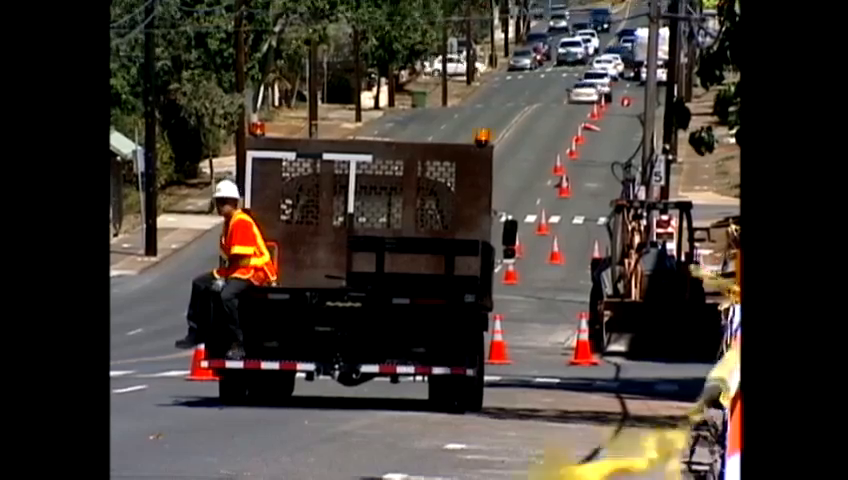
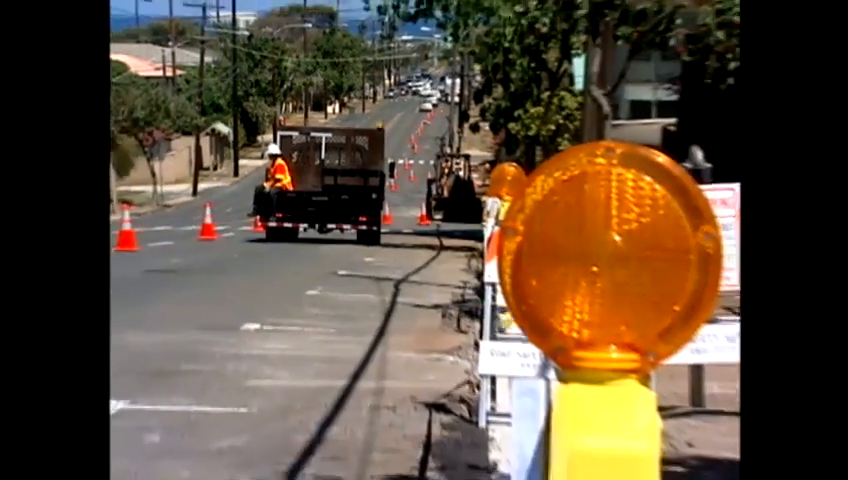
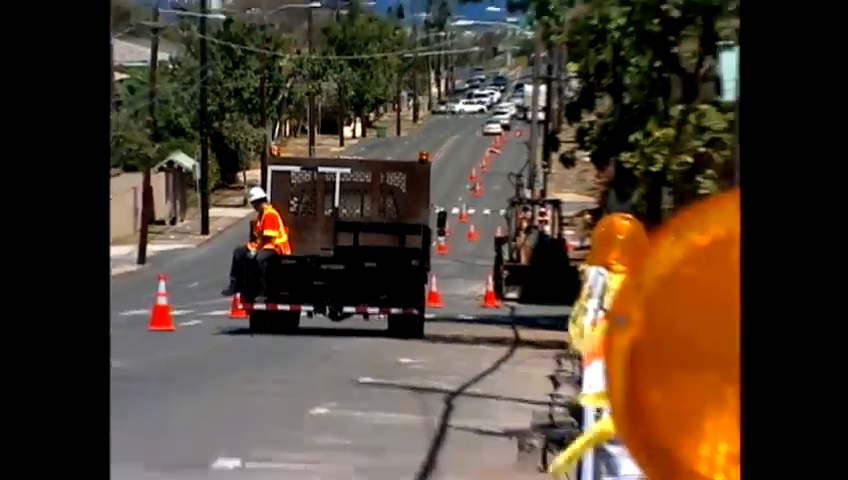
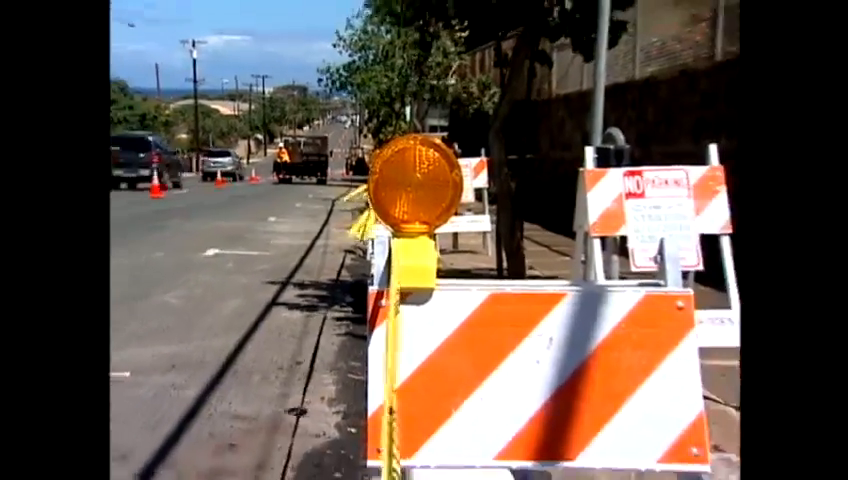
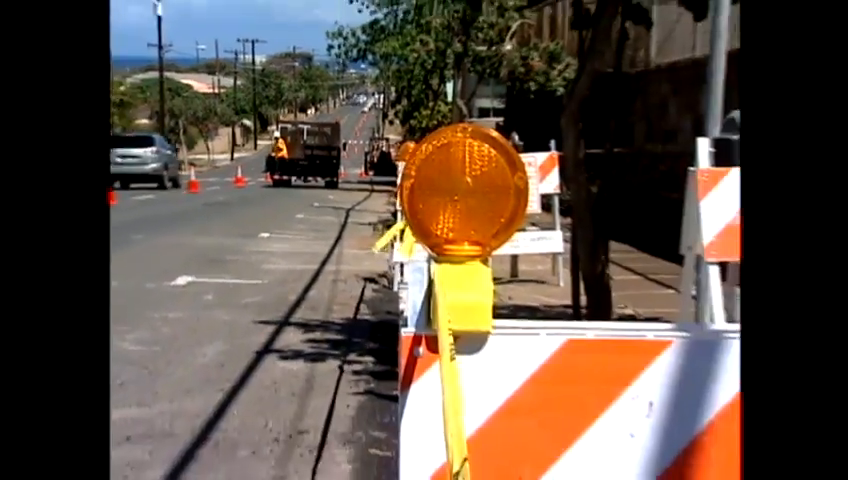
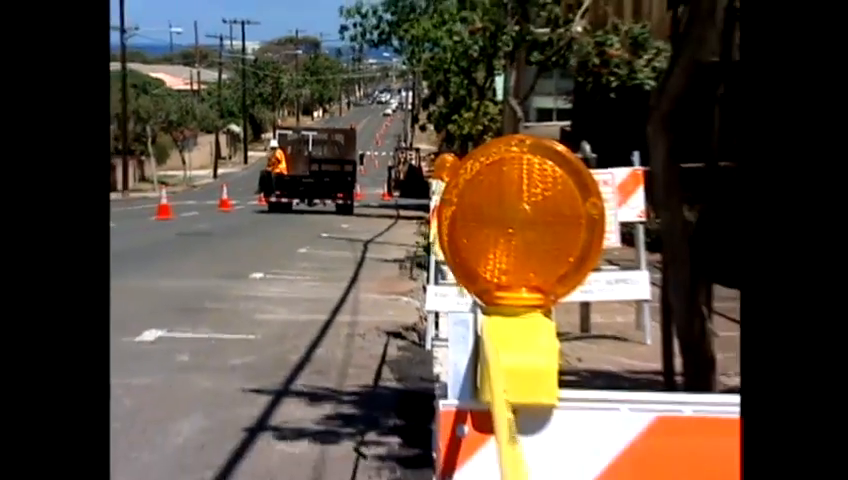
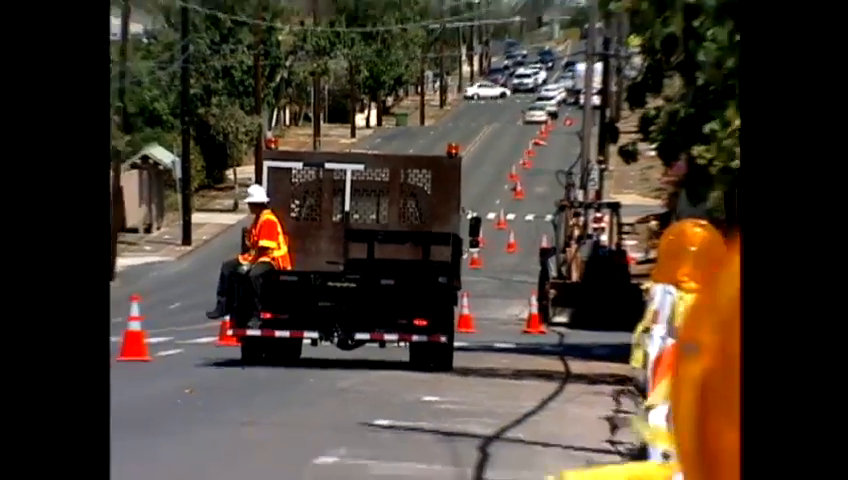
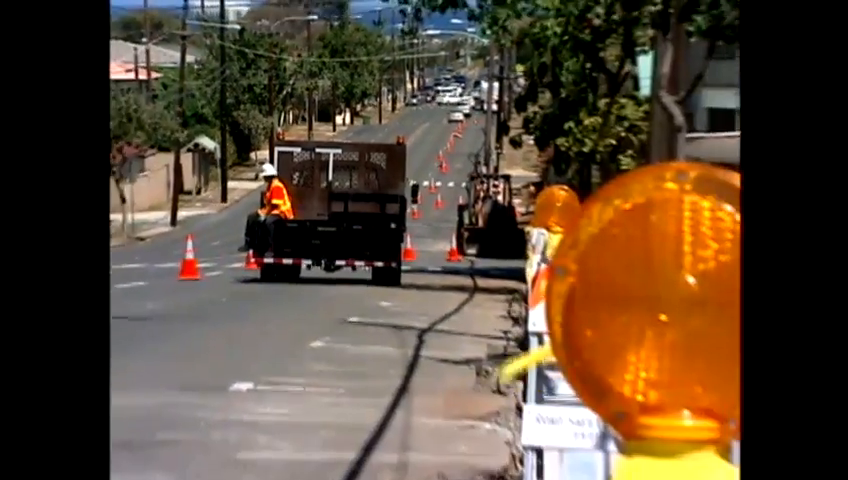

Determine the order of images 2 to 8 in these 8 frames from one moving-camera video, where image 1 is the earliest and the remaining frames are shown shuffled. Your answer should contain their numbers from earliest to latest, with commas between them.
7, 3, 8, 2, 6, 5, 4
